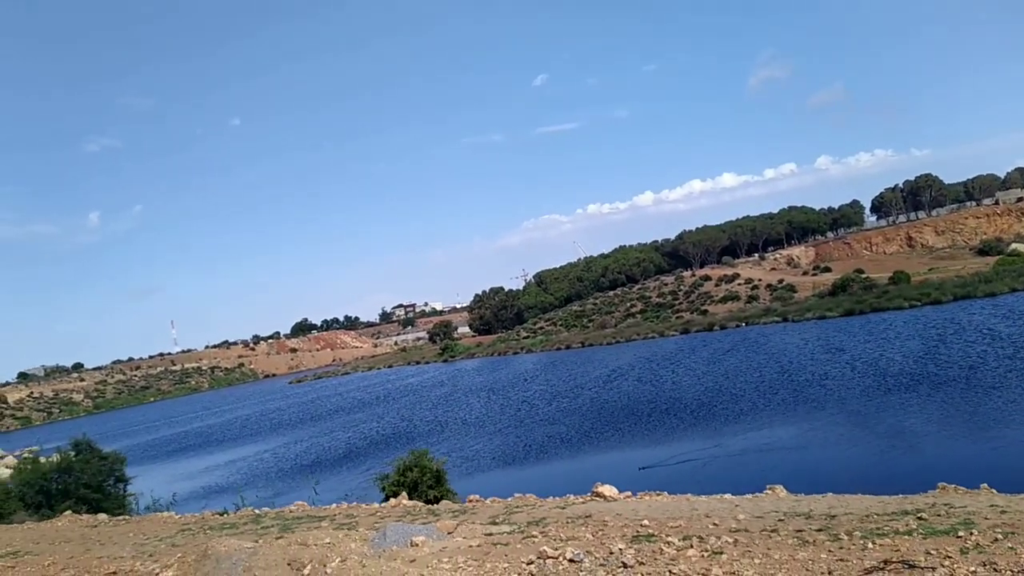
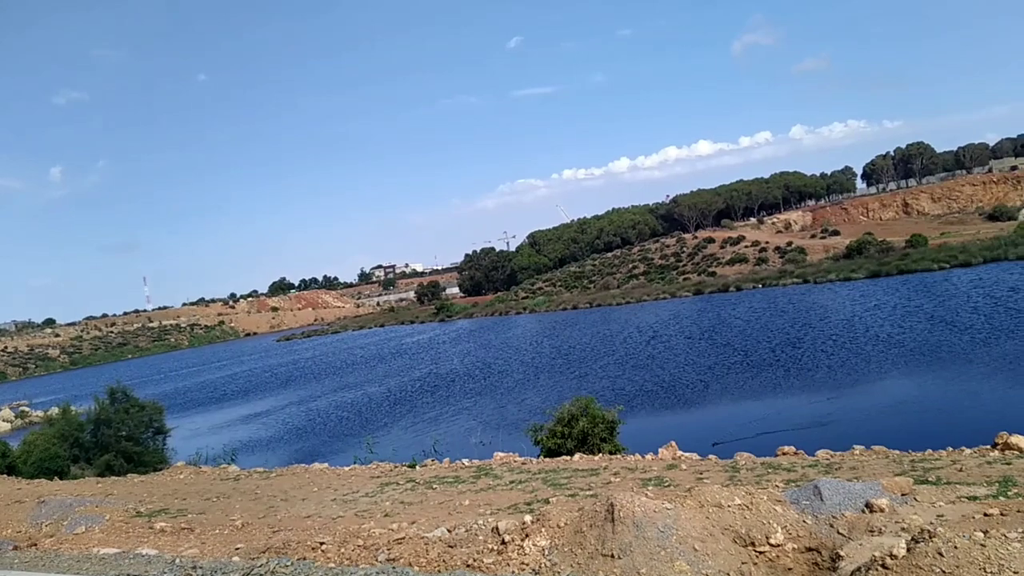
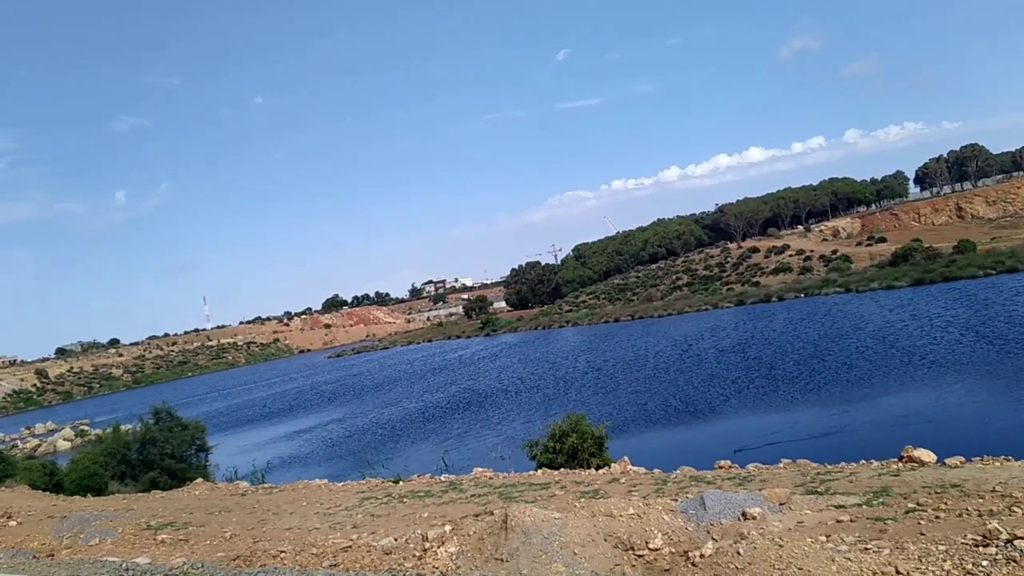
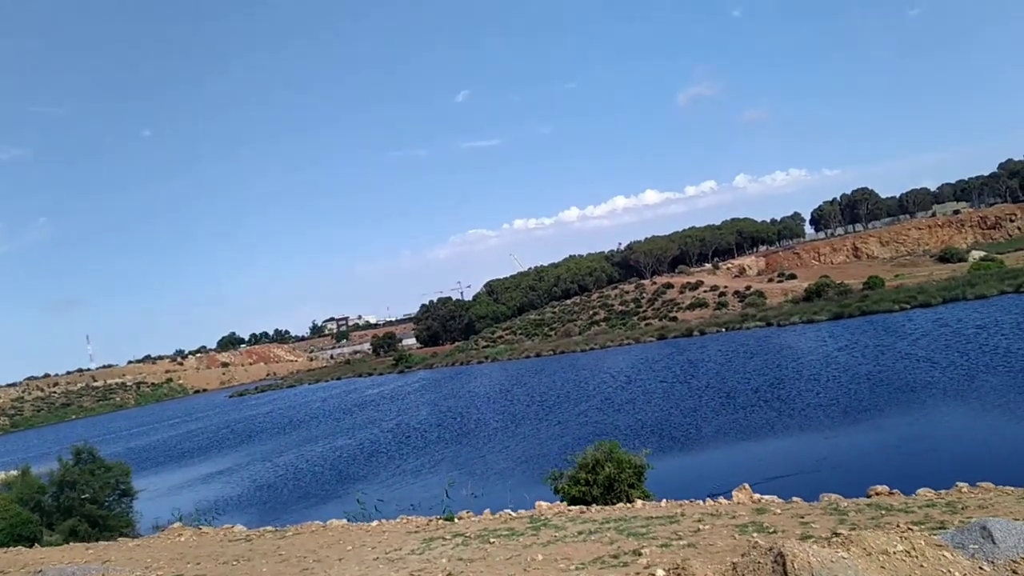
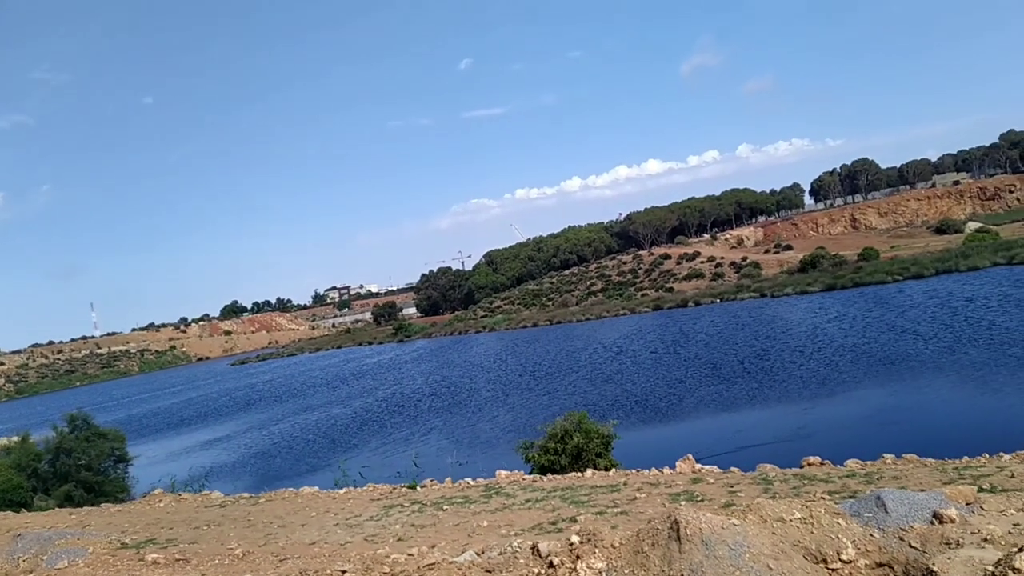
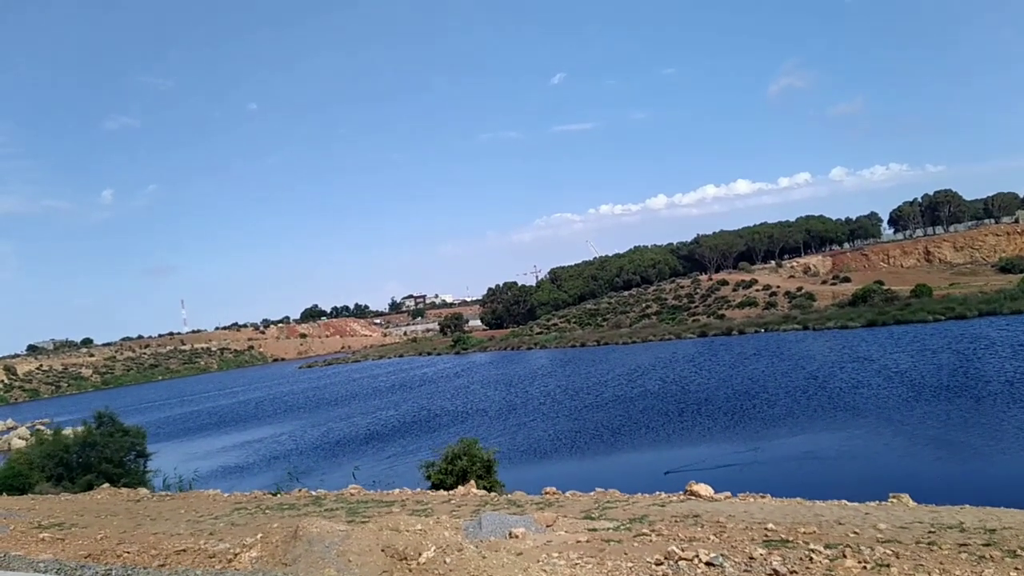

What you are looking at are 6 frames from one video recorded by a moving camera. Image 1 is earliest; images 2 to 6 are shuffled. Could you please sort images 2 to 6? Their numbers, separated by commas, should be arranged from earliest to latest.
6, 3, 2, 5, 4
